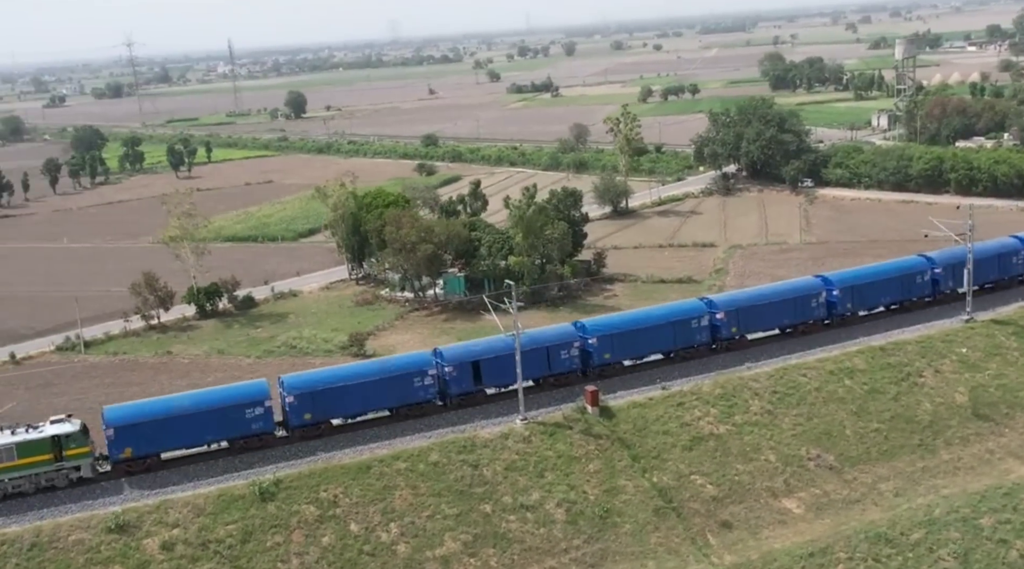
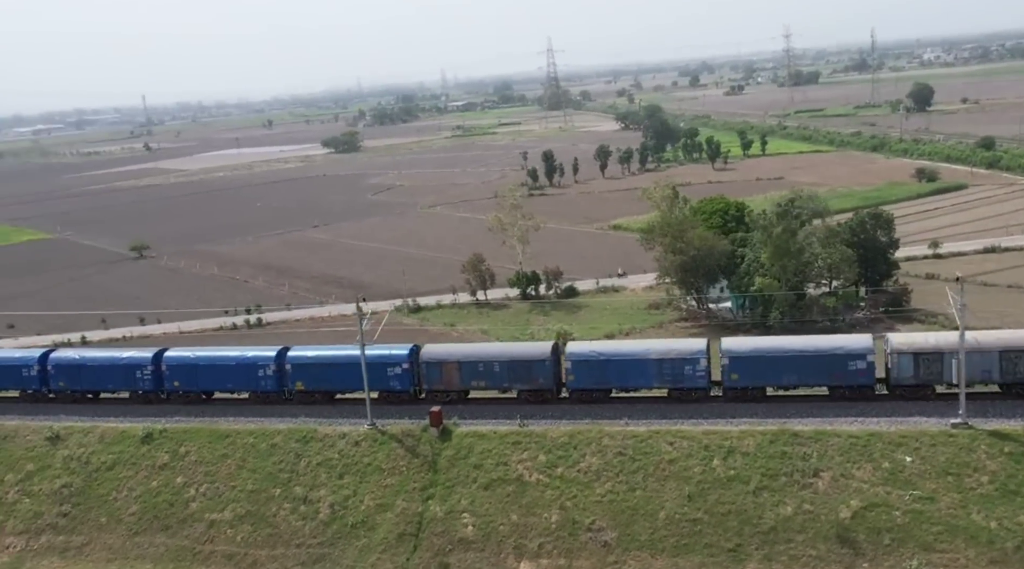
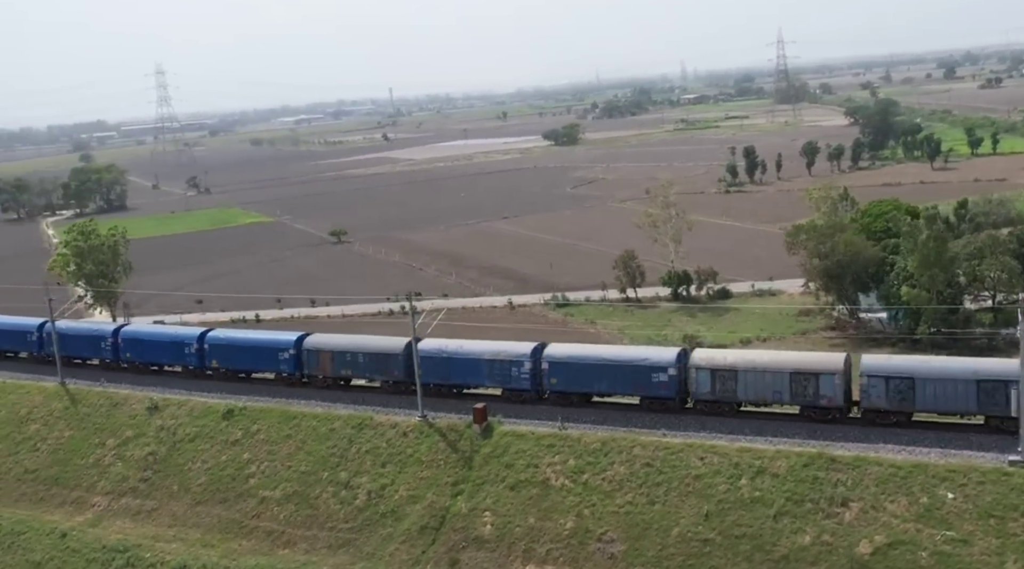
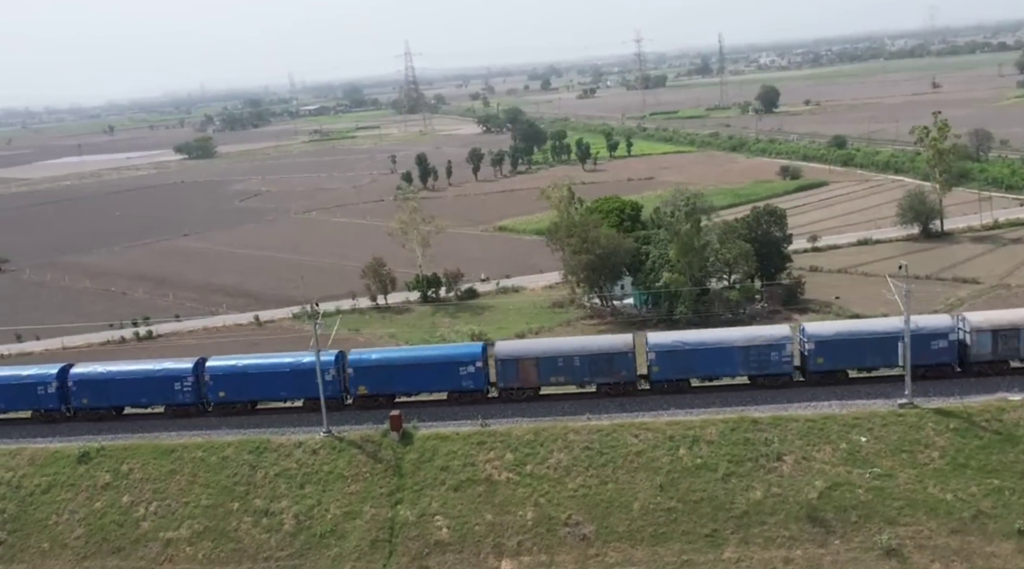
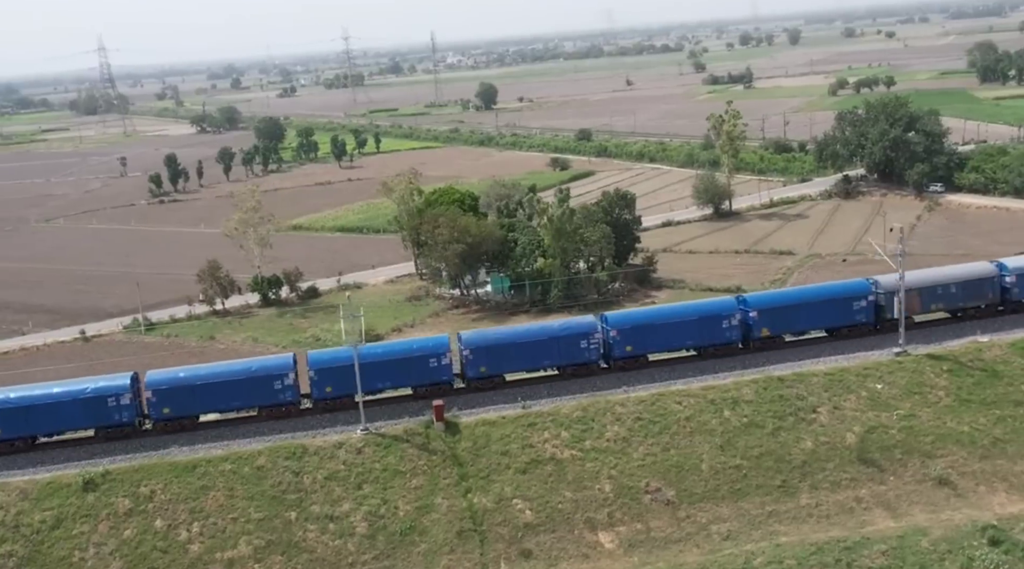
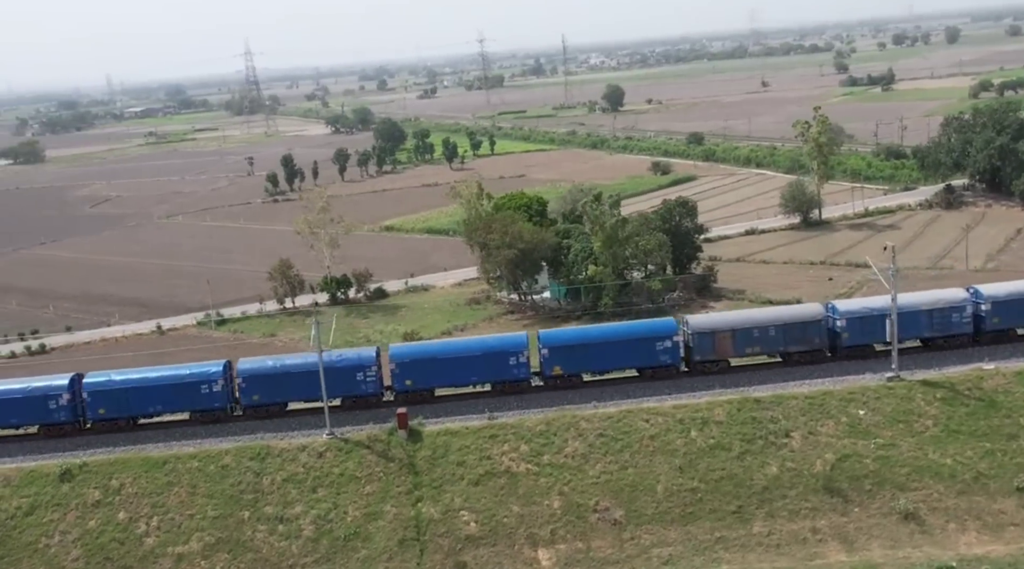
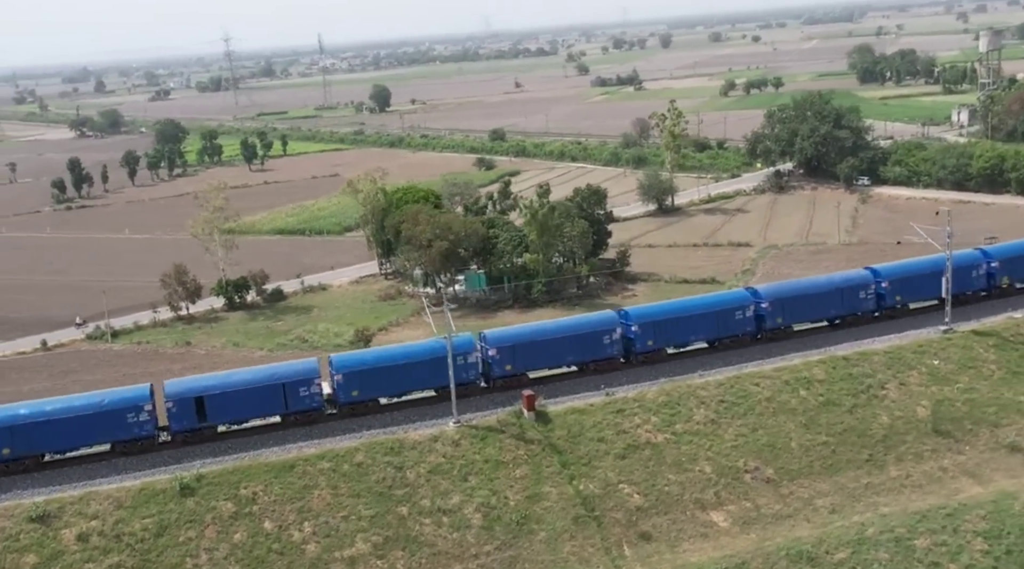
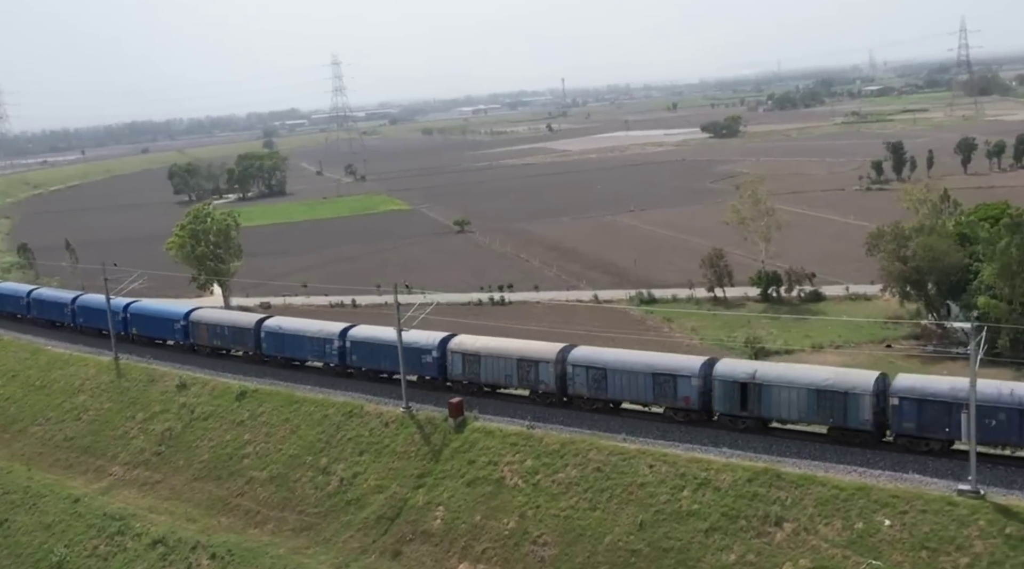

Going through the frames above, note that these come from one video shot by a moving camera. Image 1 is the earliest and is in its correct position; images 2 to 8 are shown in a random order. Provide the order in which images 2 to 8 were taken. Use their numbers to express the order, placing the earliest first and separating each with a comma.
7, 5, 6, 4, 2, 3, 8
